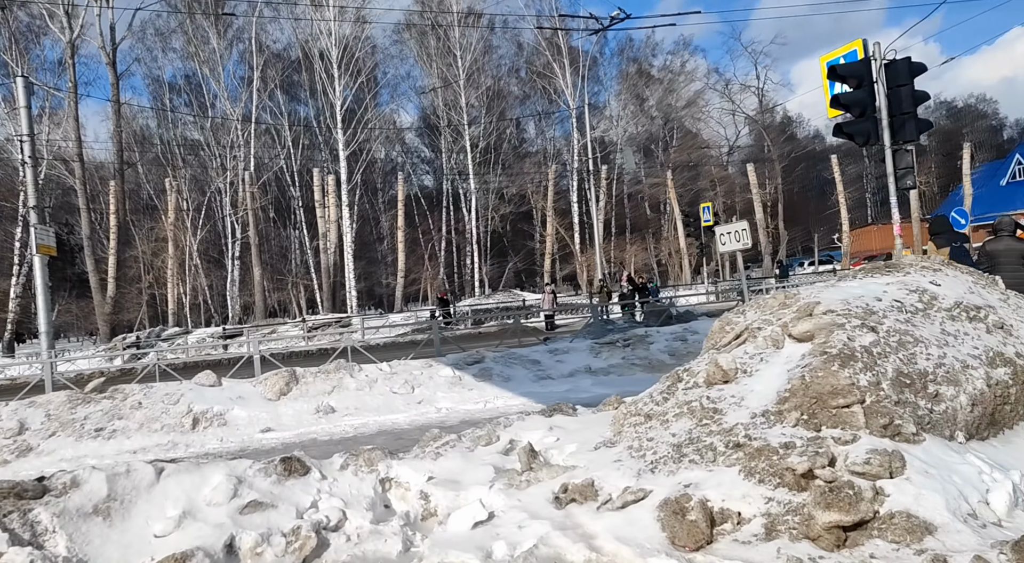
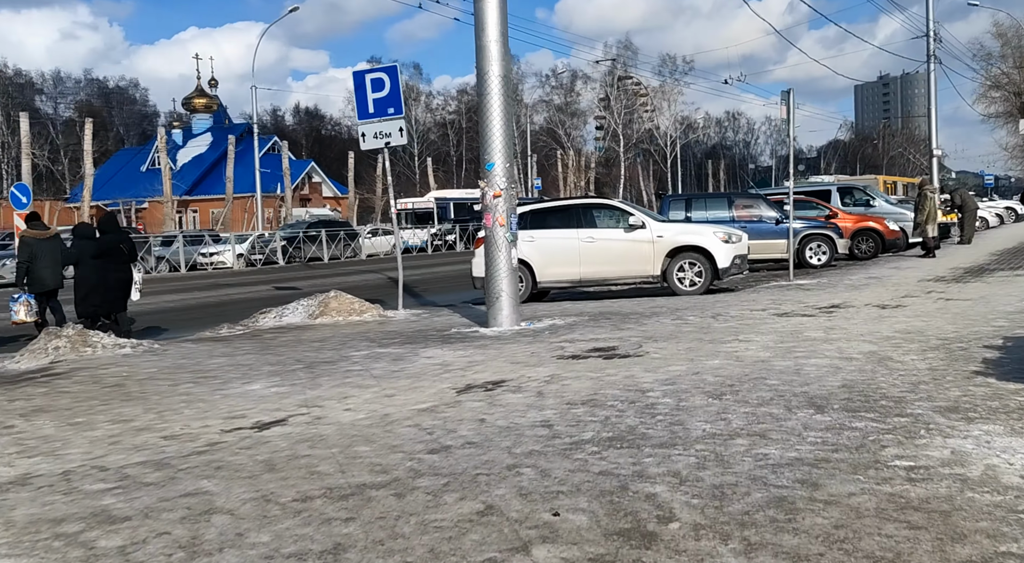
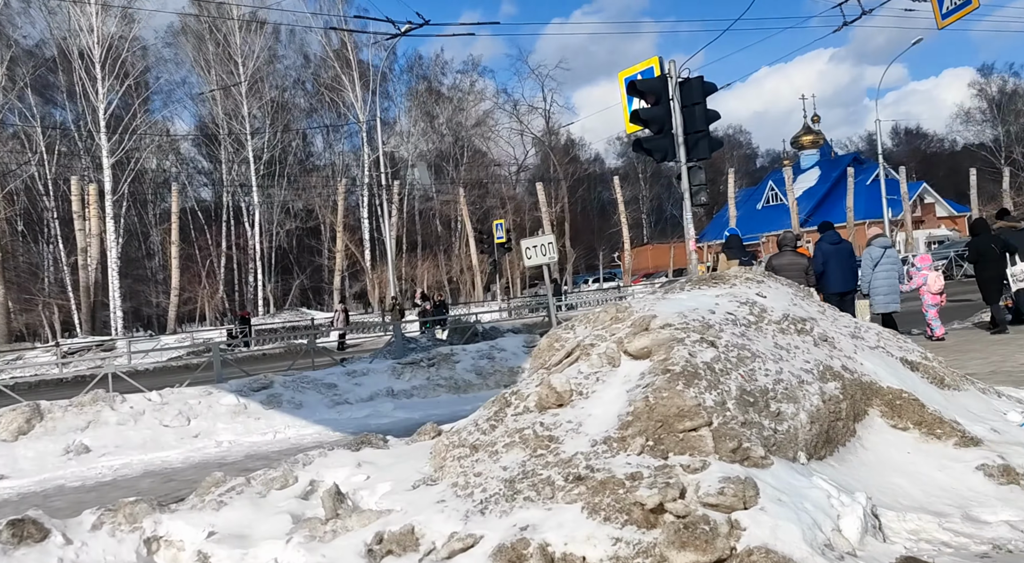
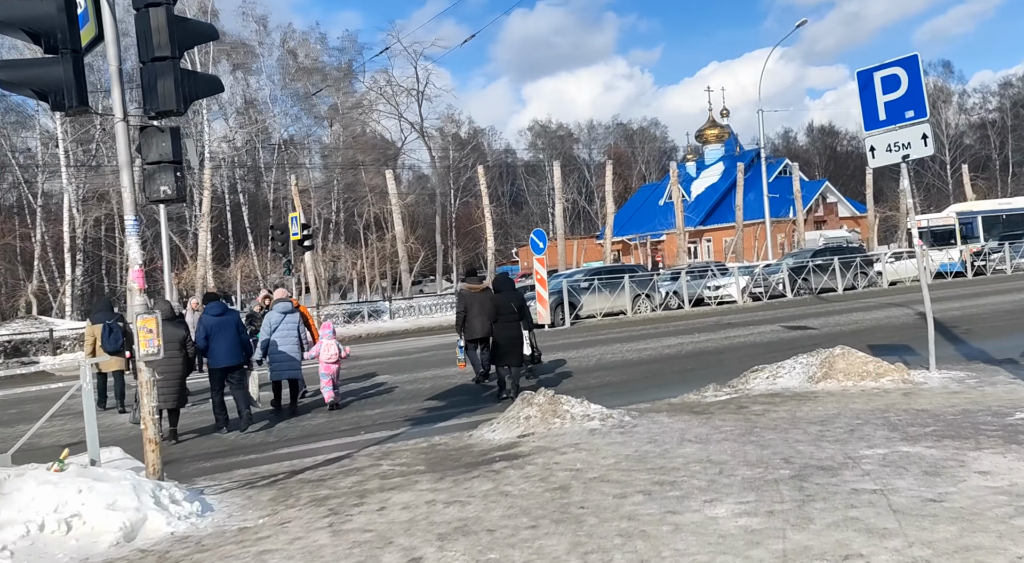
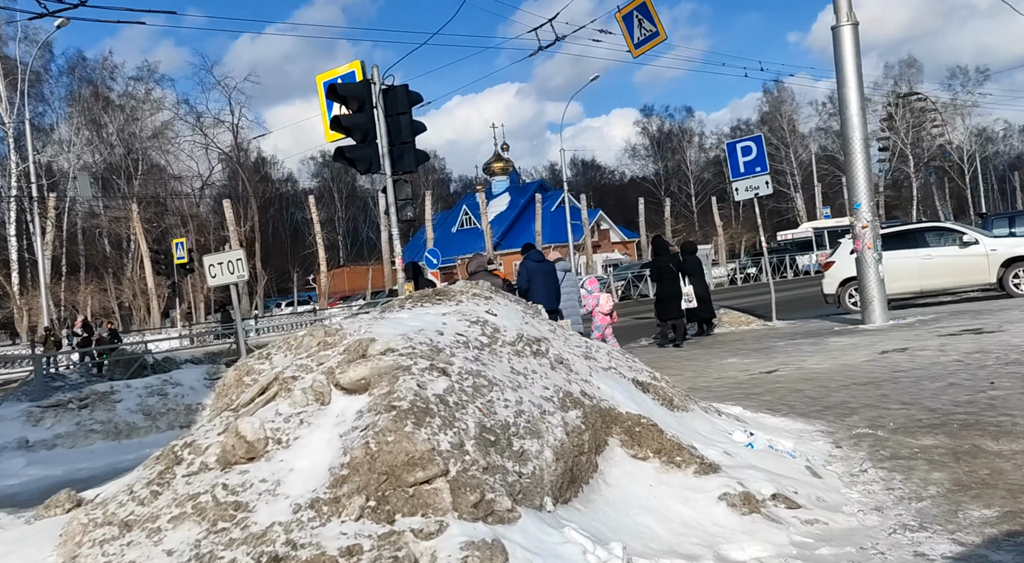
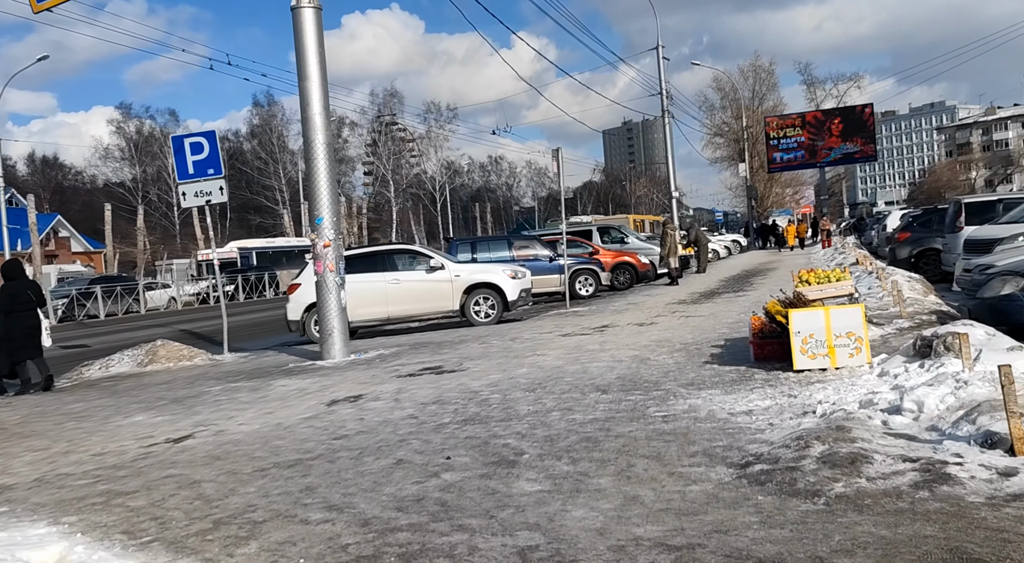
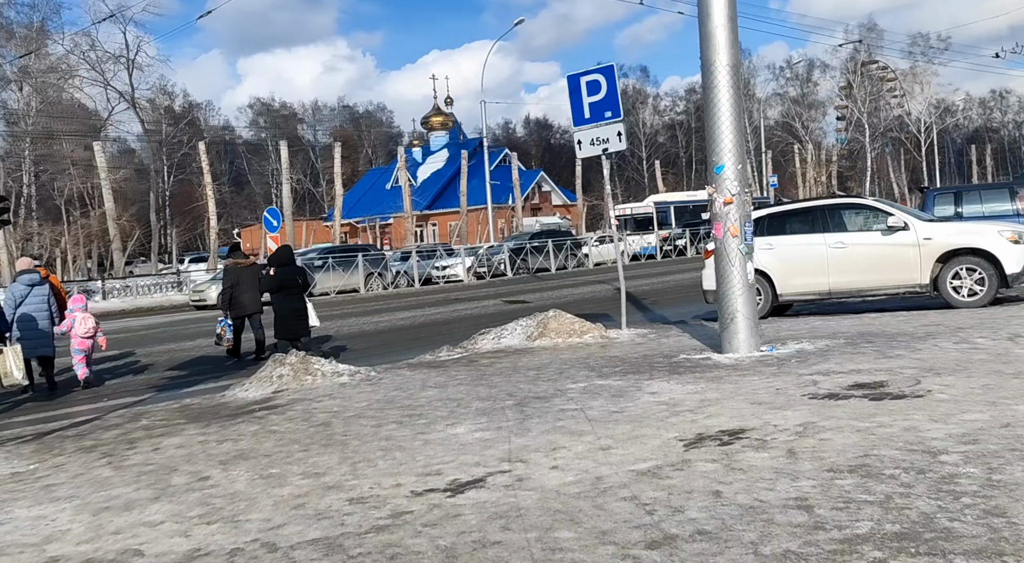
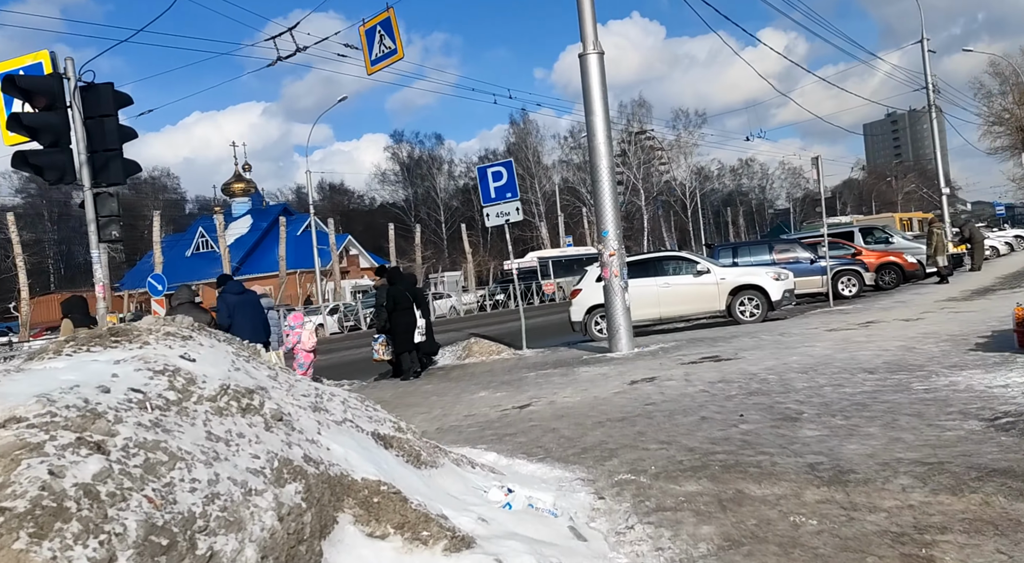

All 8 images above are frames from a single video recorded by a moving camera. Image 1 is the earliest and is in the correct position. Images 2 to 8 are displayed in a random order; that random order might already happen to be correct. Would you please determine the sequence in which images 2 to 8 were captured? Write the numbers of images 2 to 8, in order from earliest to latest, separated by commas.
3, 5, 8, 6, 2, 7, 4
